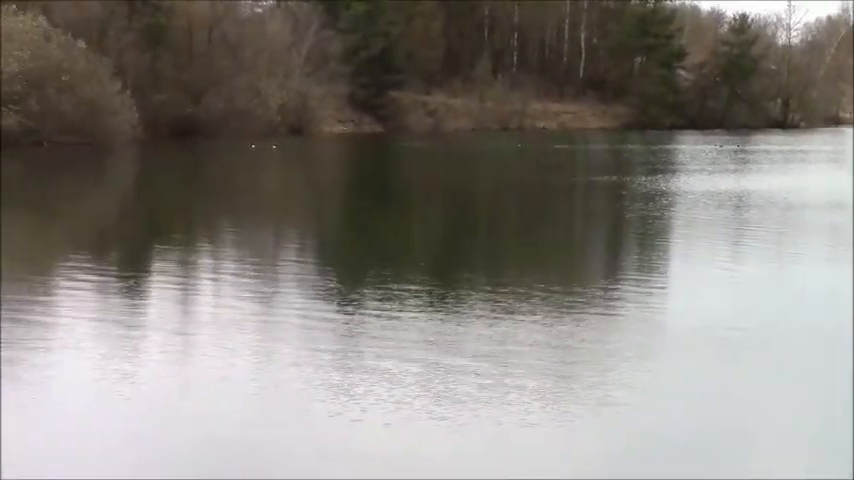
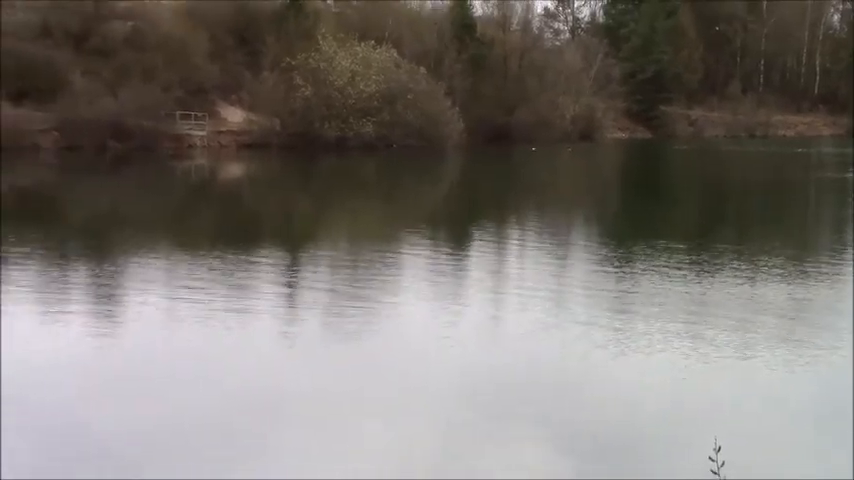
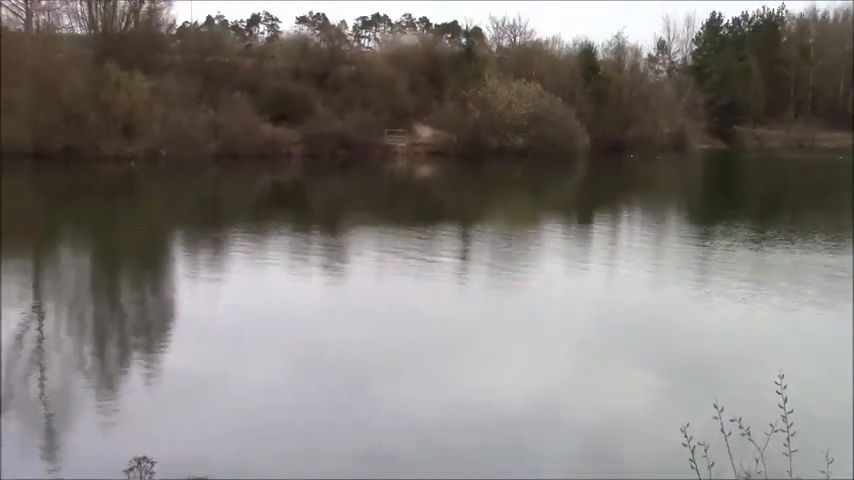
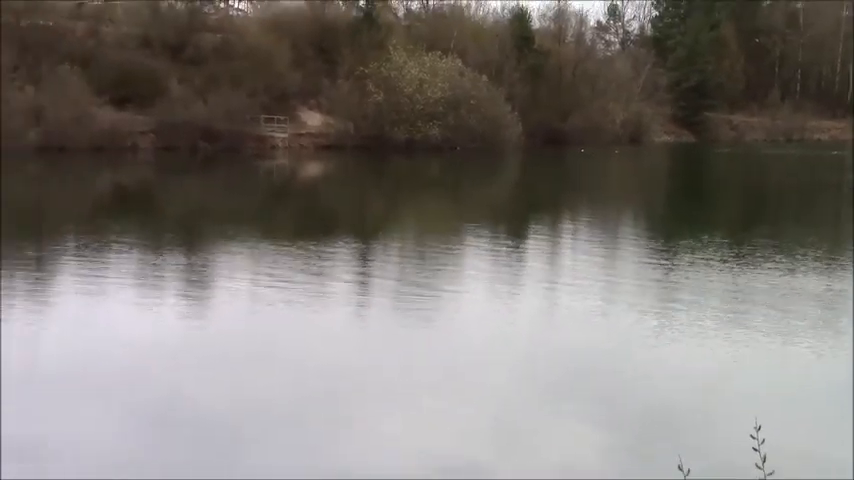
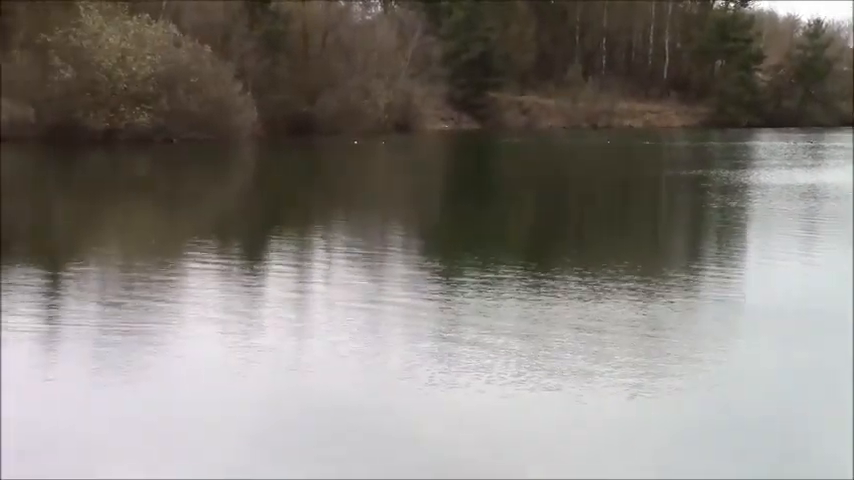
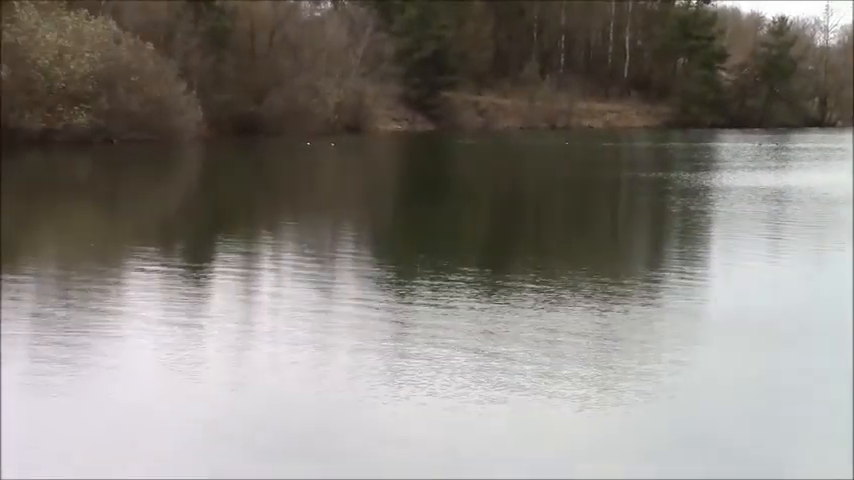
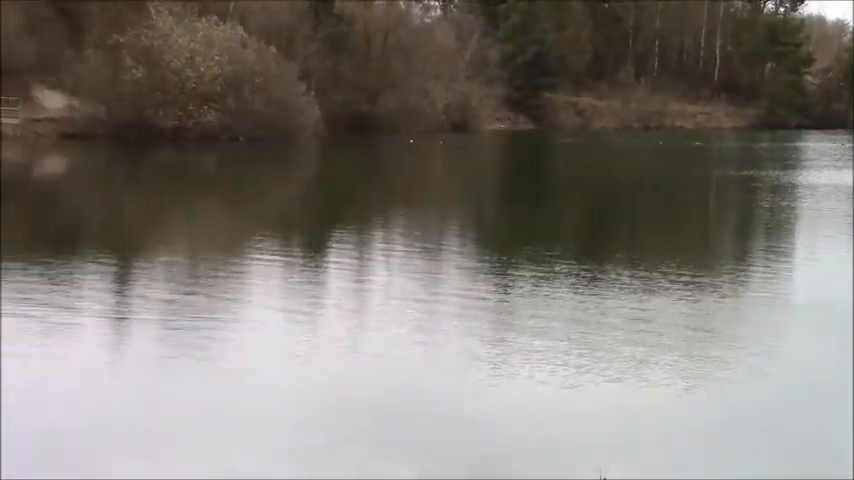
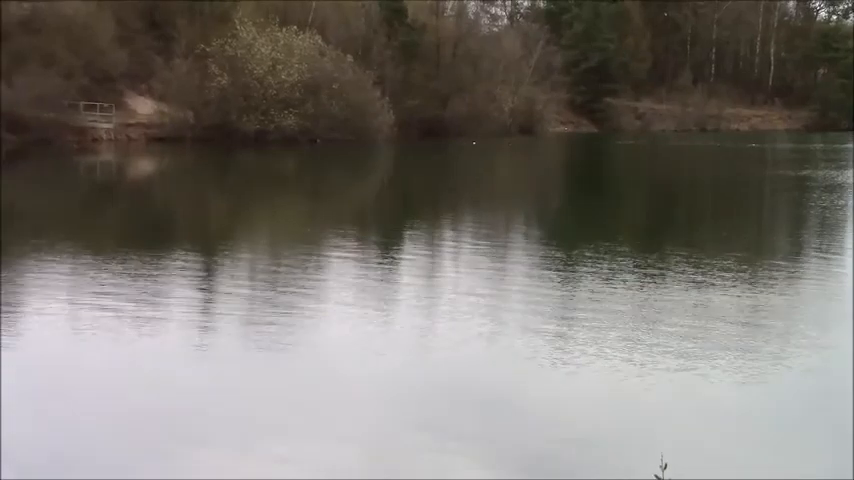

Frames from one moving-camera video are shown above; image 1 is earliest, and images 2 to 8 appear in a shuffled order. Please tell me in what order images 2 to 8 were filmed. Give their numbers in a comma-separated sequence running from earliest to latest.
6, 5, 7, 8, 2, 4, 3
